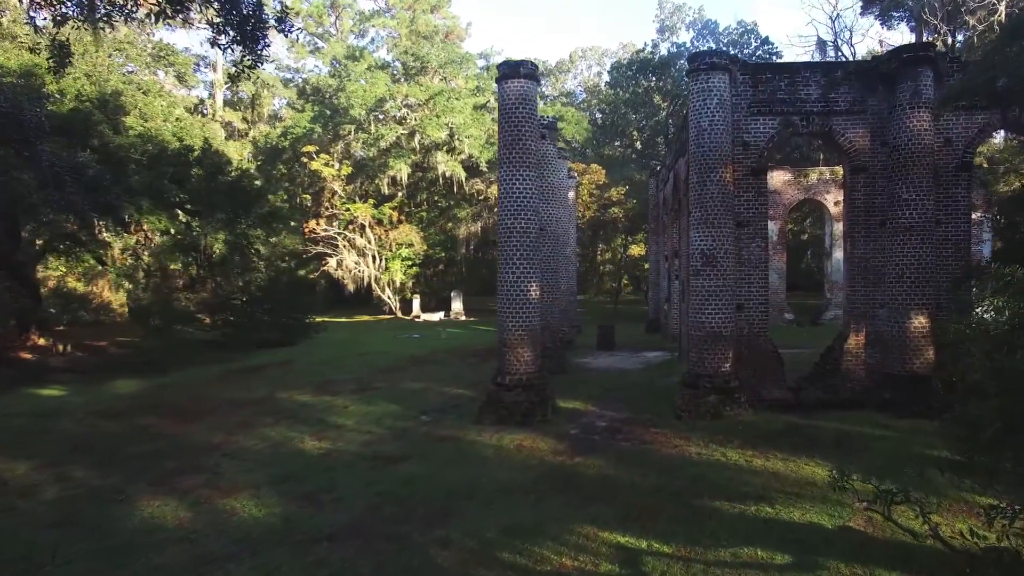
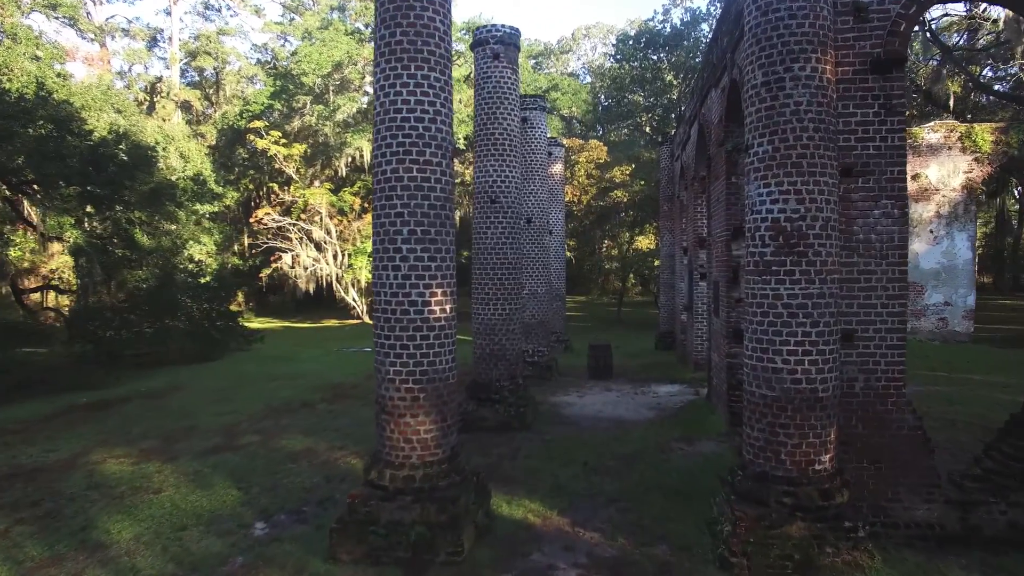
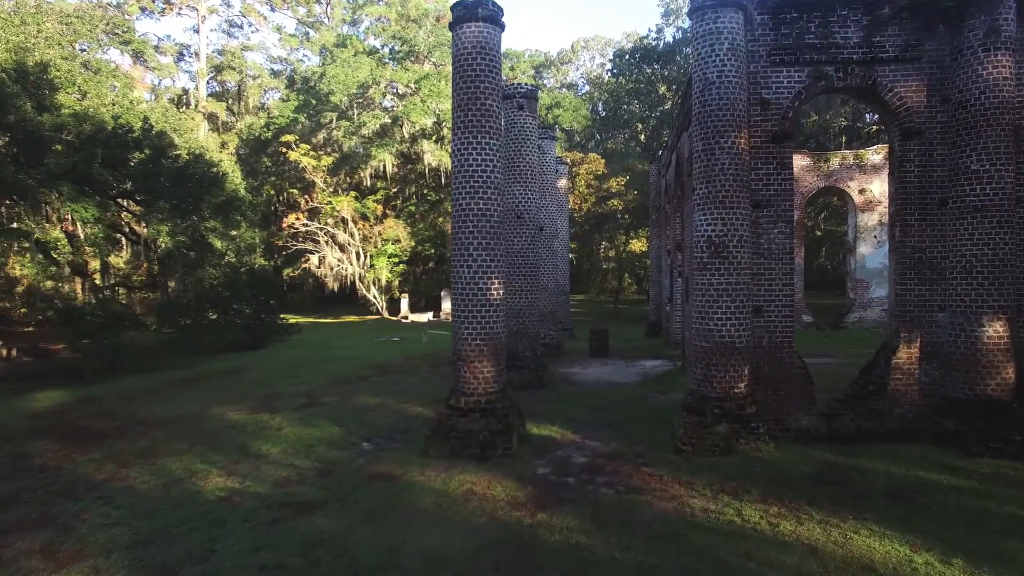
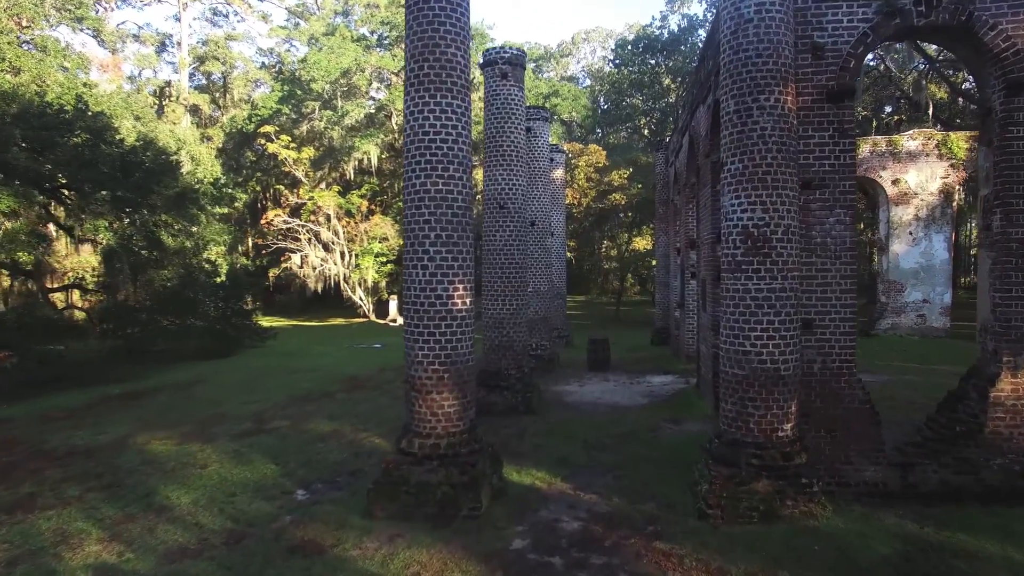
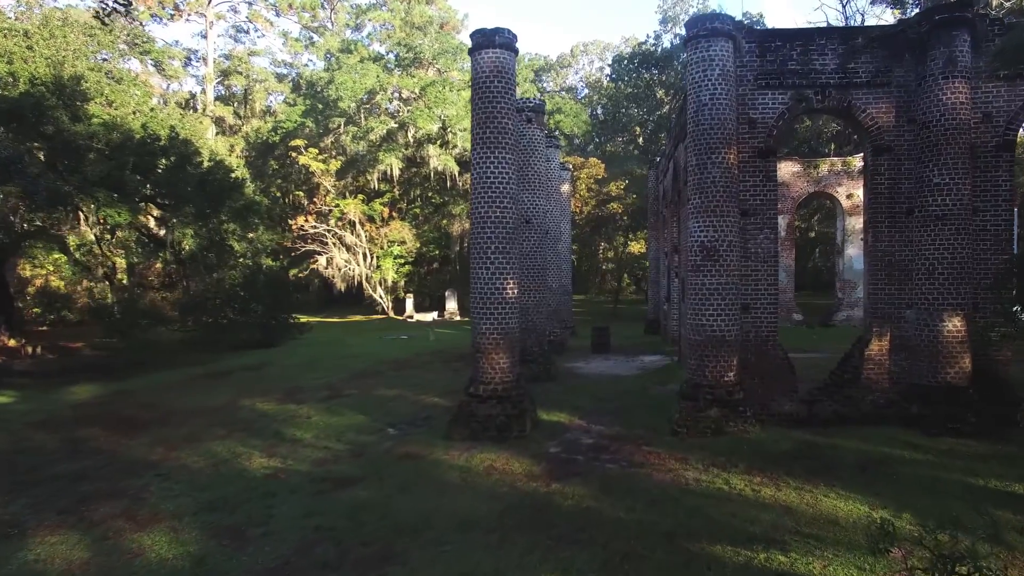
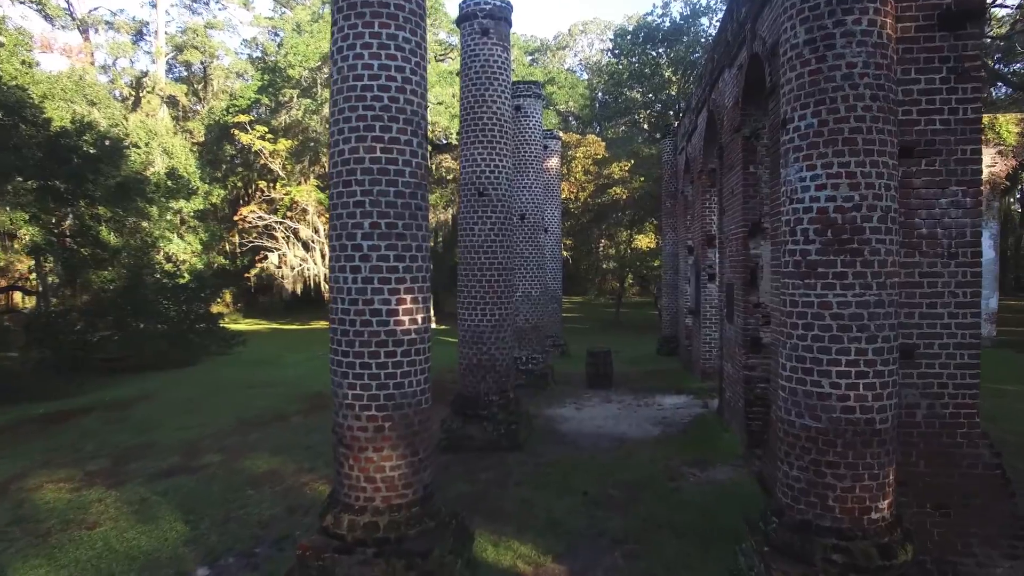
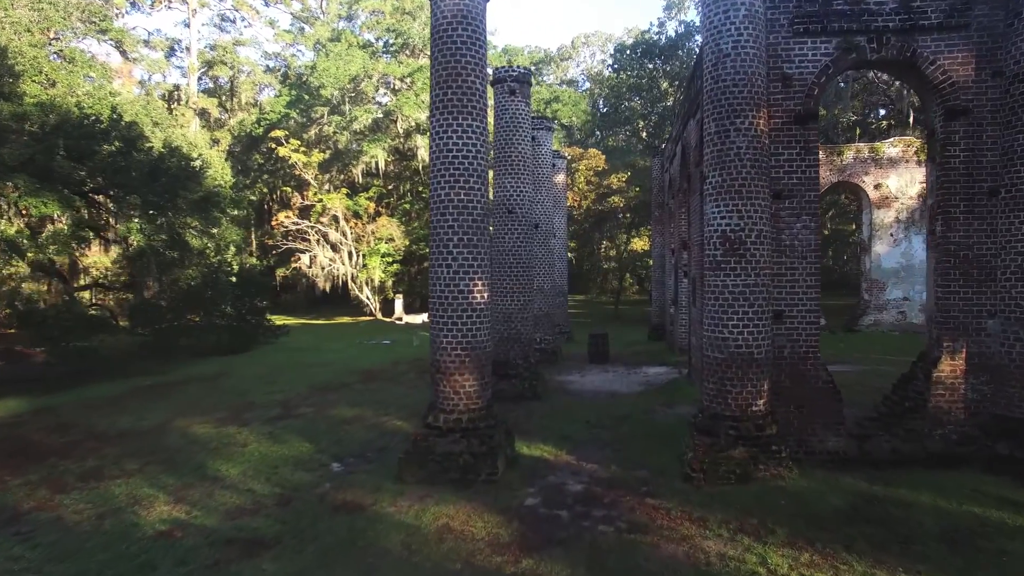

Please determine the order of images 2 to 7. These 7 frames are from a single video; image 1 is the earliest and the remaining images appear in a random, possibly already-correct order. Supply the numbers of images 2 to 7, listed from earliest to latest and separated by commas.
5, 3, 7, 4, 2, 6
